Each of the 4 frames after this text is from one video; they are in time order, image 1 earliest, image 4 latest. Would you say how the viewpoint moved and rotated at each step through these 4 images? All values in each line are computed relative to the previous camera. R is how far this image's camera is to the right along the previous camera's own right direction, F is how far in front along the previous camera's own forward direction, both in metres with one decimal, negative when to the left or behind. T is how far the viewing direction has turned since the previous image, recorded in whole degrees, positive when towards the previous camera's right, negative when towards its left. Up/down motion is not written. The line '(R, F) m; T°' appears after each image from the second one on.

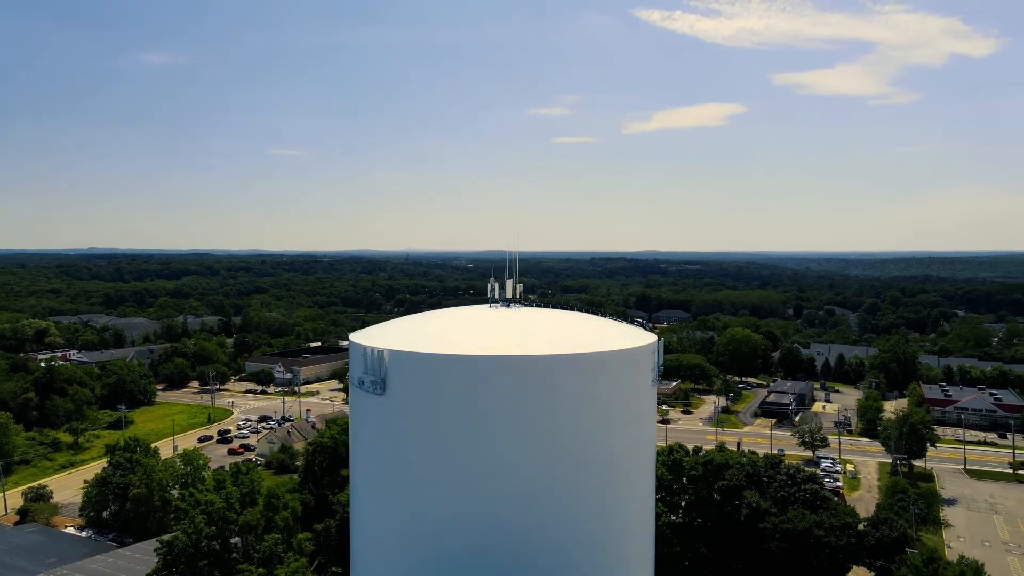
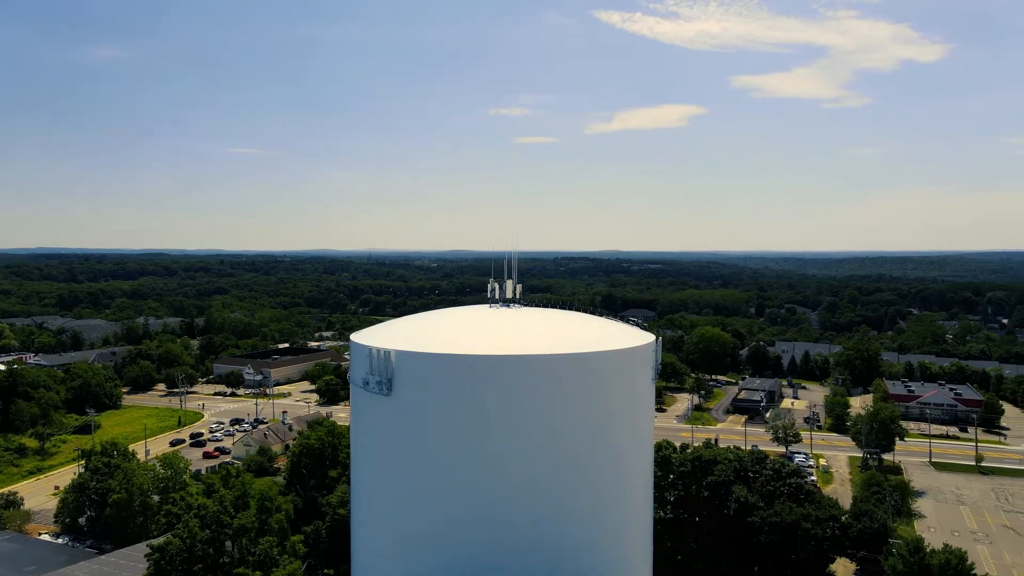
(-0.6, -0.1) m; +3°
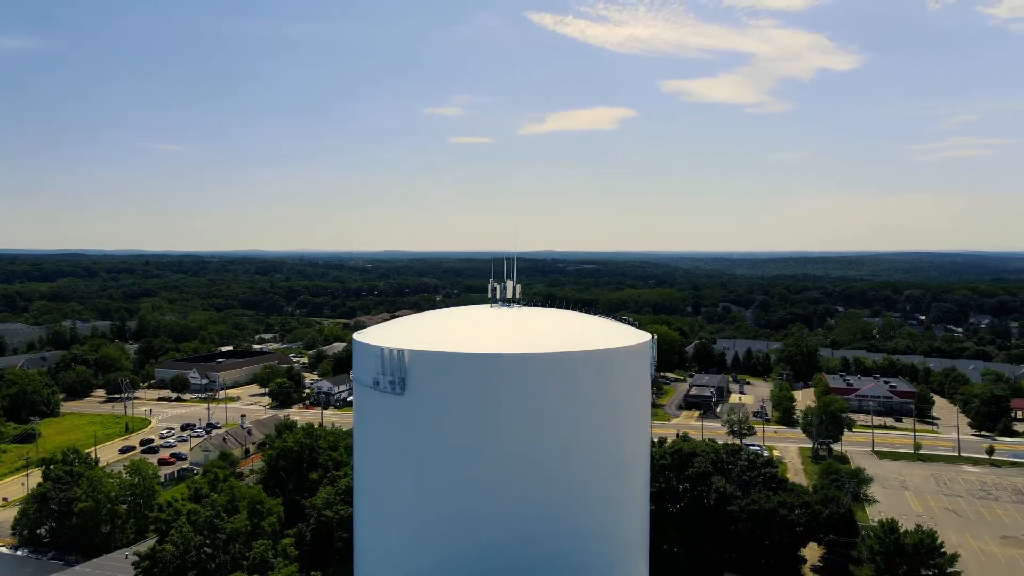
(-1.1, -0.2) m; +5°
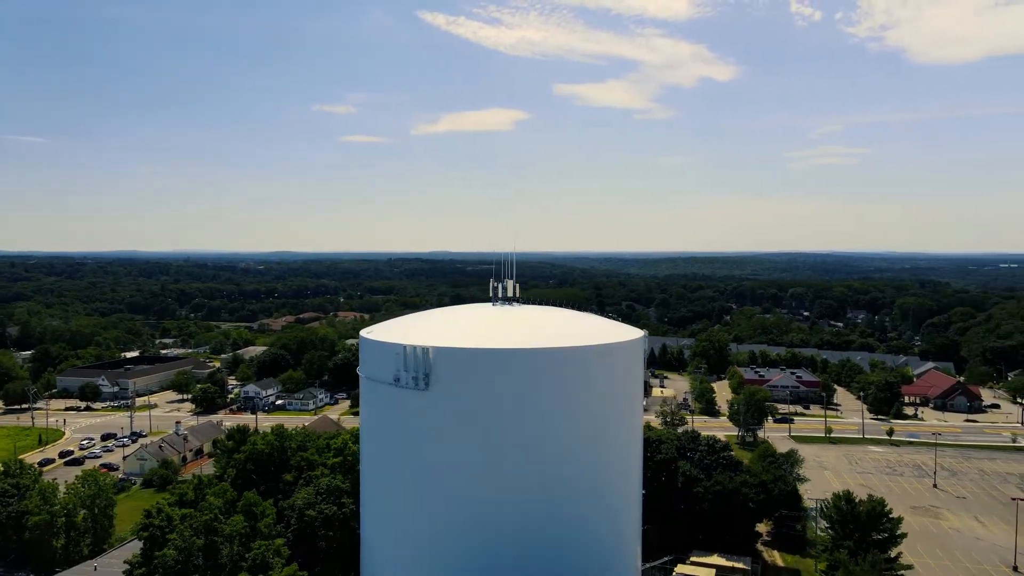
(-1.8, -0.5) m; +8°
